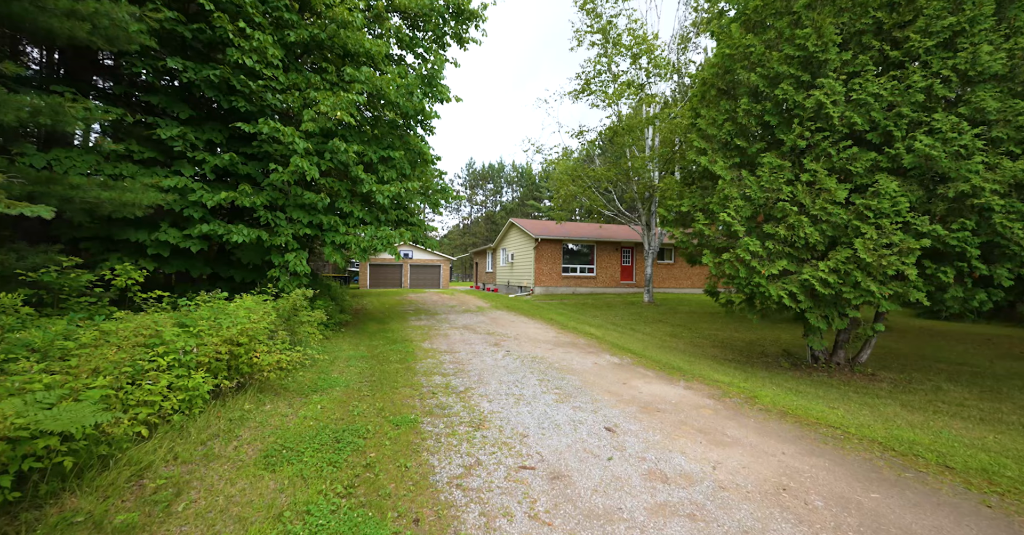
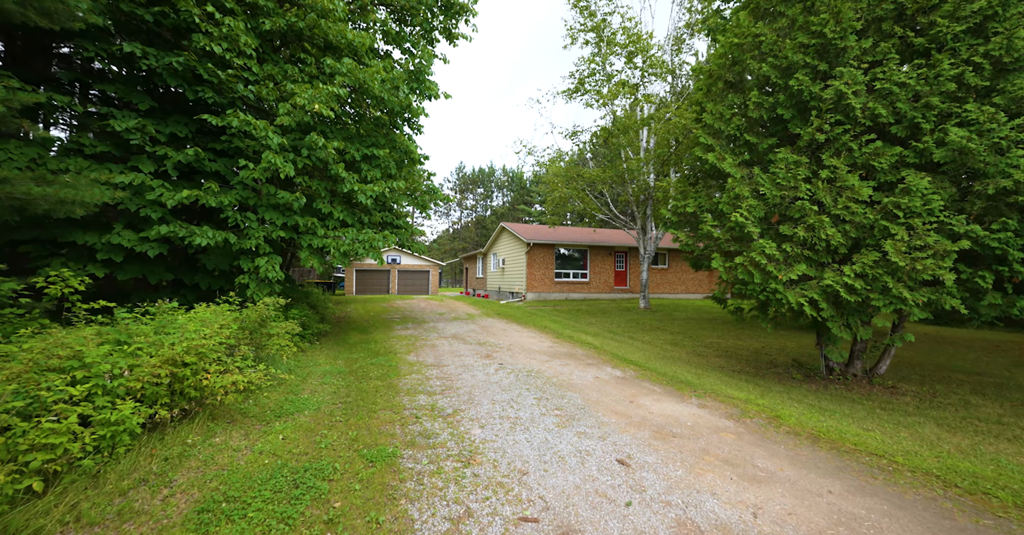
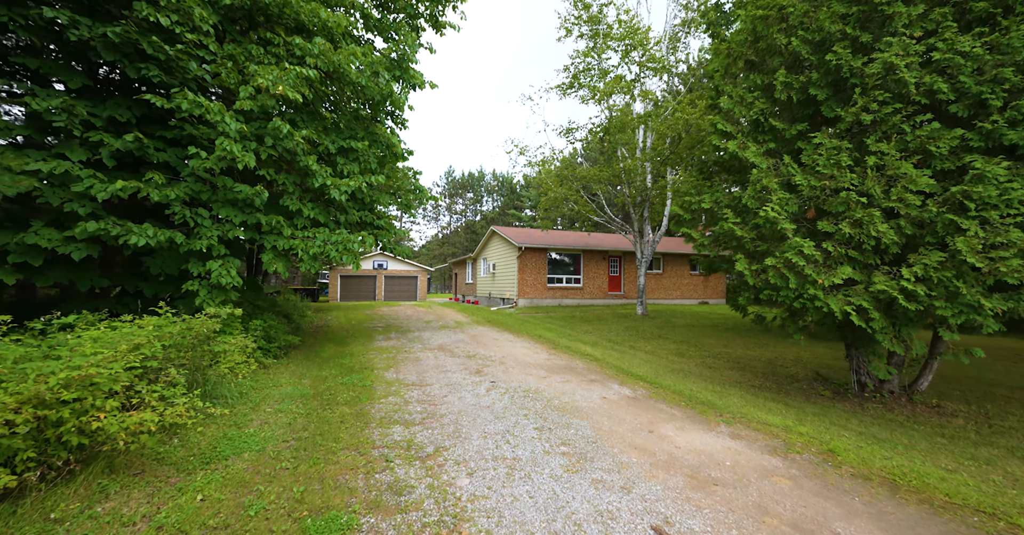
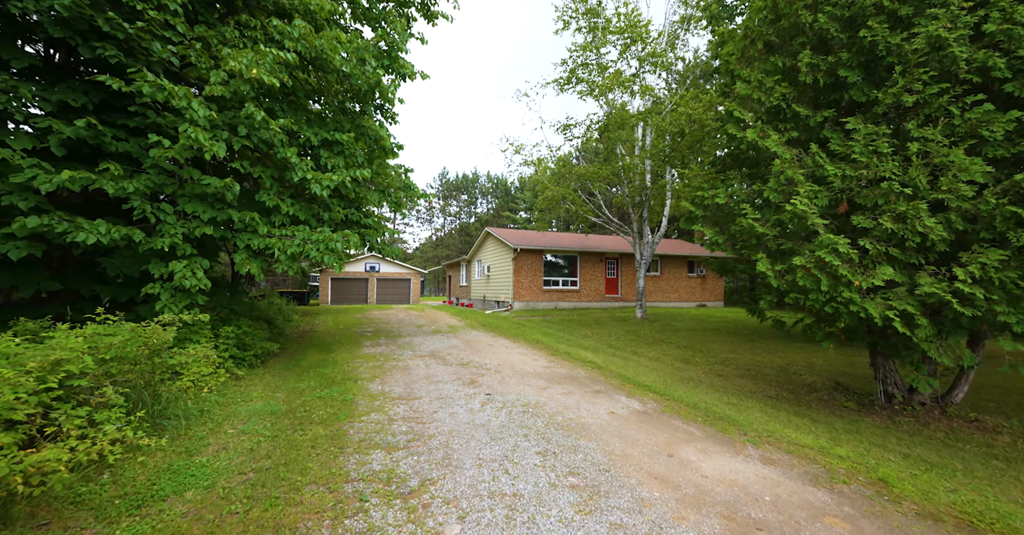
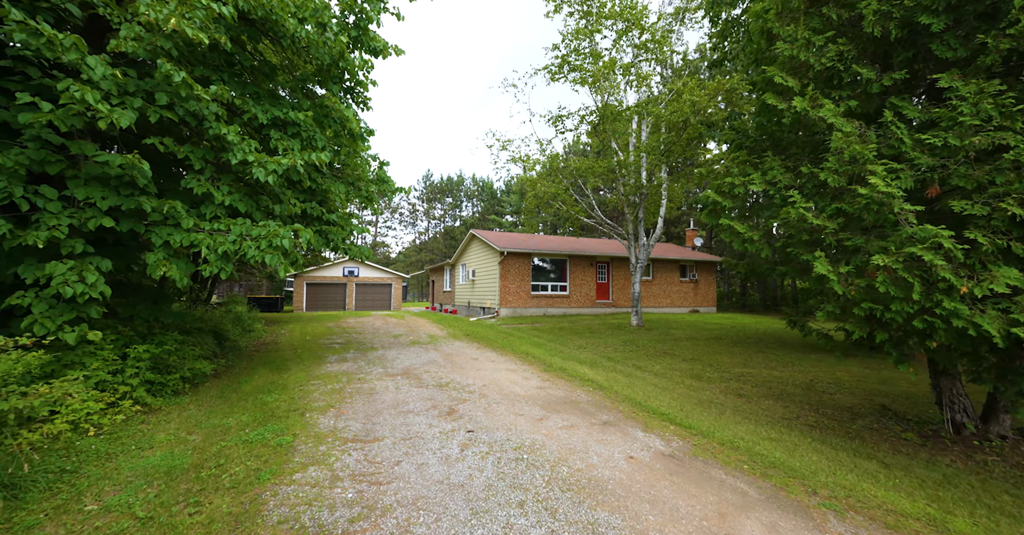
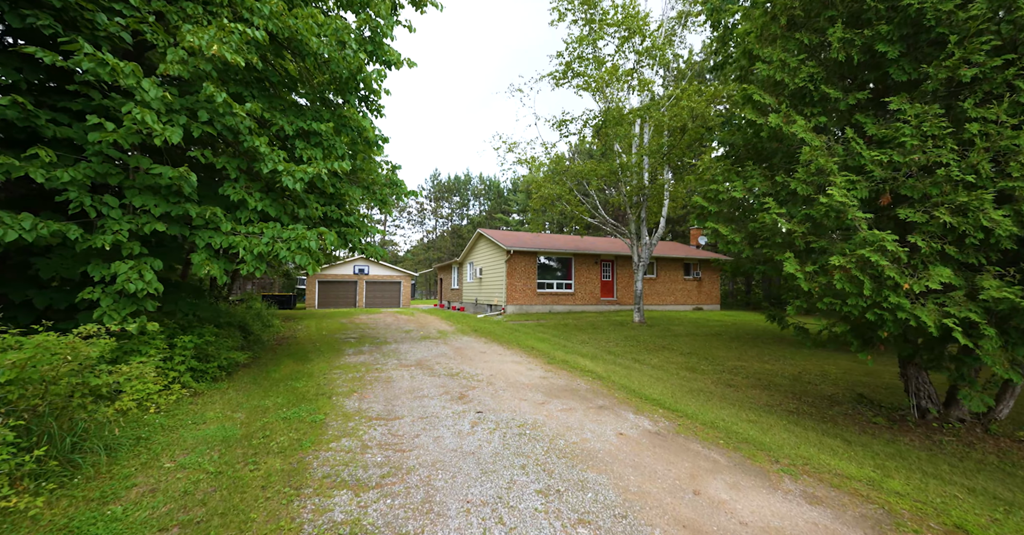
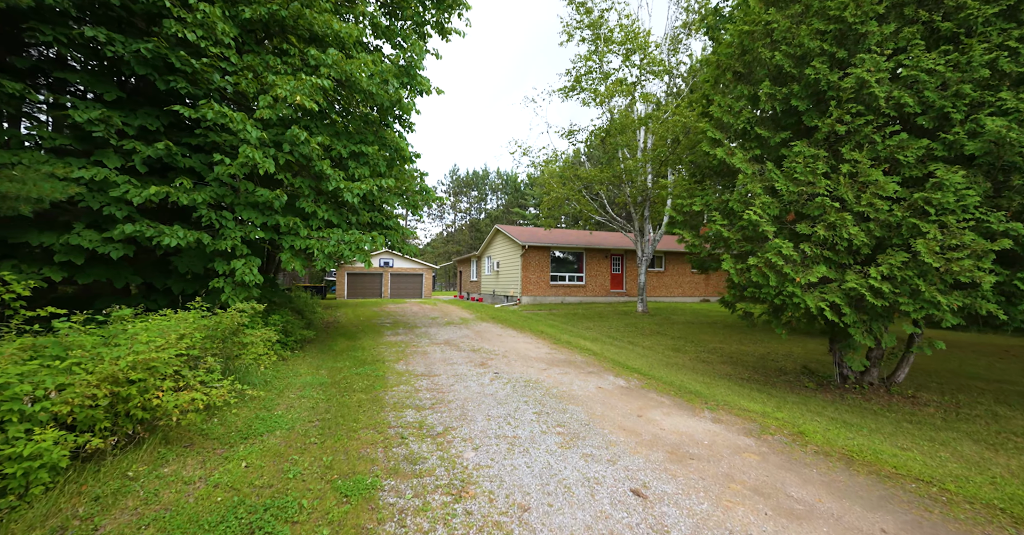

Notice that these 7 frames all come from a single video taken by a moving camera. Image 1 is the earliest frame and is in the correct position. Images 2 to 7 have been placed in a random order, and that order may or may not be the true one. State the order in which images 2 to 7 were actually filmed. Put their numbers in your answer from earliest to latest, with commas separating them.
2, 7, 3, 4, 6, 5
